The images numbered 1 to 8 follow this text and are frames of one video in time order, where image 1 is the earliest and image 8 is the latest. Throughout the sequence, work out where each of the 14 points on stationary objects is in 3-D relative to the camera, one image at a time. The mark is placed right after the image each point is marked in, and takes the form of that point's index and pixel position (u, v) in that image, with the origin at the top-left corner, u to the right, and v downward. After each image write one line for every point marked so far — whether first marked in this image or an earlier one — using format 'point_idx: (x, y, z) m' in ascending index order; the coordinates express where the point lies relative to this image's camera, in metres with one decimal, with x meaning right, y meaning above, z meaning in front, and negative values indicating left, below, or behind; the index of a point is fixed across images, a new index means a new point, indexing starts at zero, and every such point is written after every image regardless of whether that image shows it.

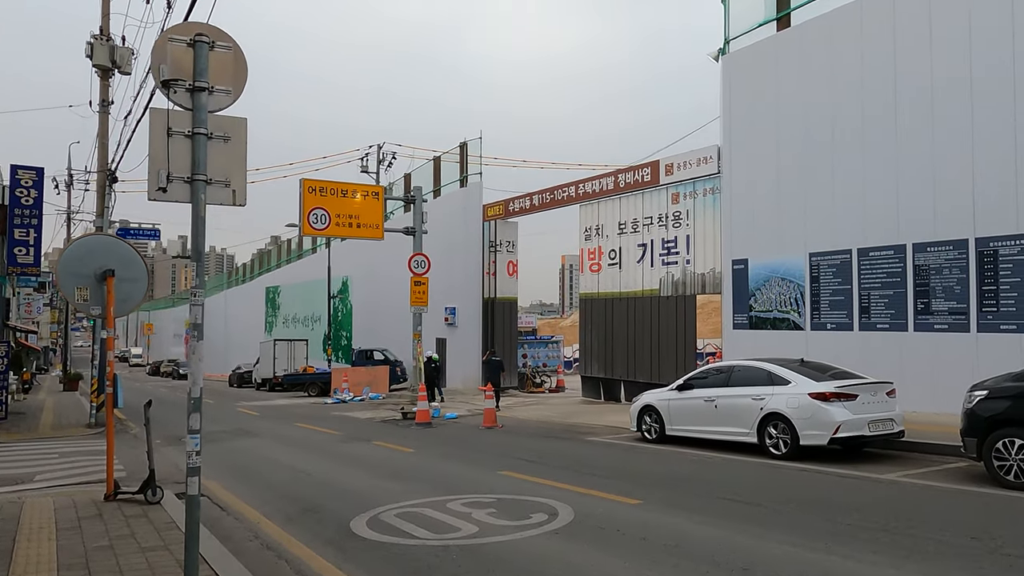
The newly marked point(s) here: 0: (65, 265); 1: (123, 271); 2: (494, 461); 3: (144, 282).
0: (-5.1, +0.2, +8.6) m
1: (-4.6, +0.2, +9.0) m
2: (-0.3, -2.7, +11.8) m
3: (-4.4, 0.0, +9.1) m
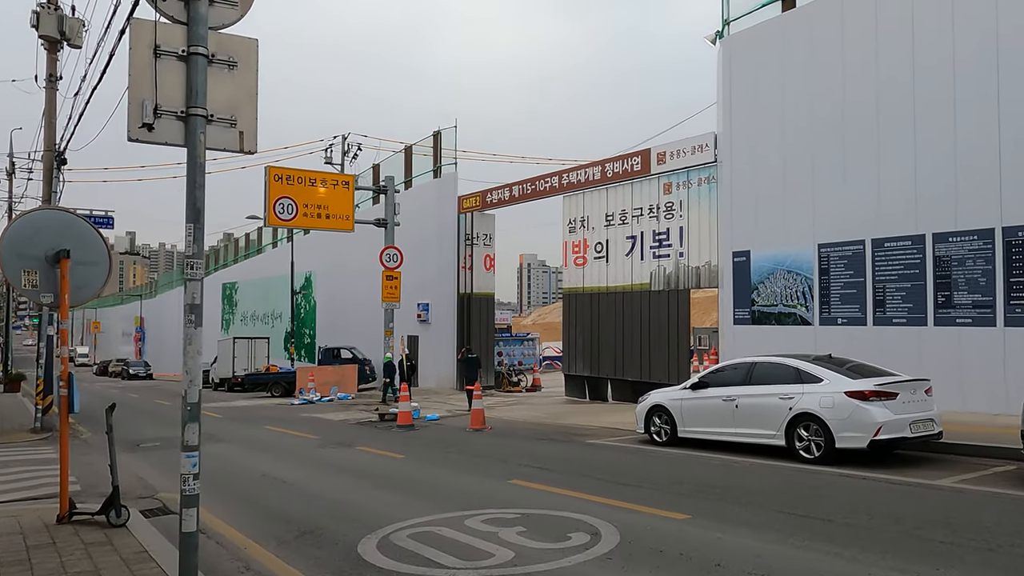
0: (-4.8, +0.4, +7.3) m
1: (-4.3, +0.3, +7.6) m
2: (-0.2, -2.5, +10.7) m
3: (-4.2, +0.2, +7.8) m
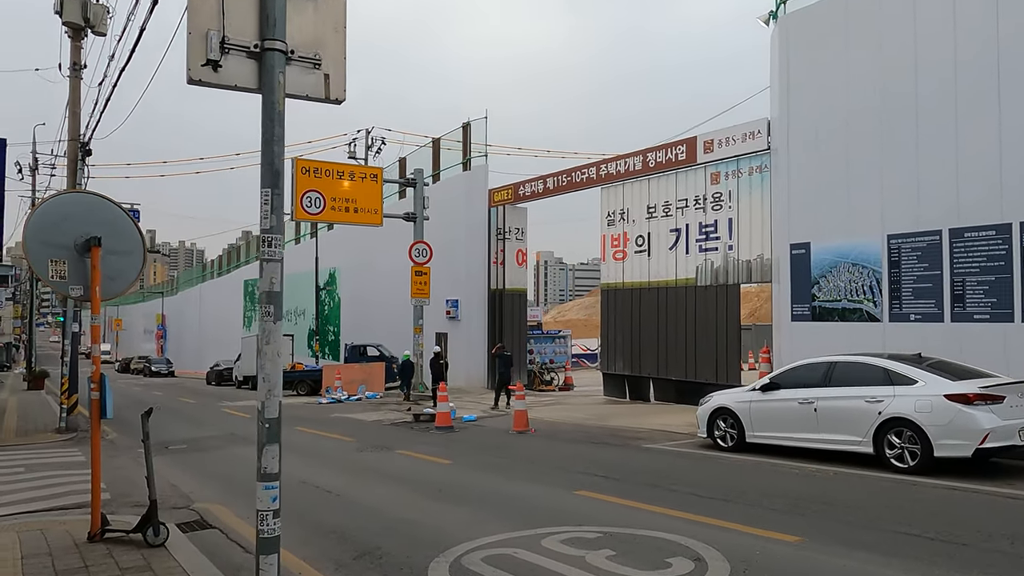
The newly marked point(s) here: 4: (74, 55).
0: (-4.1, +0.5, +6.5) m
1: (-3.6, +0.4, +6.9) m
2: (+0.6, -2.4, +9.9) m
3: (-3.4, +0.3, +7.0) m
4: (-10.5, +5.6, +18.3) m
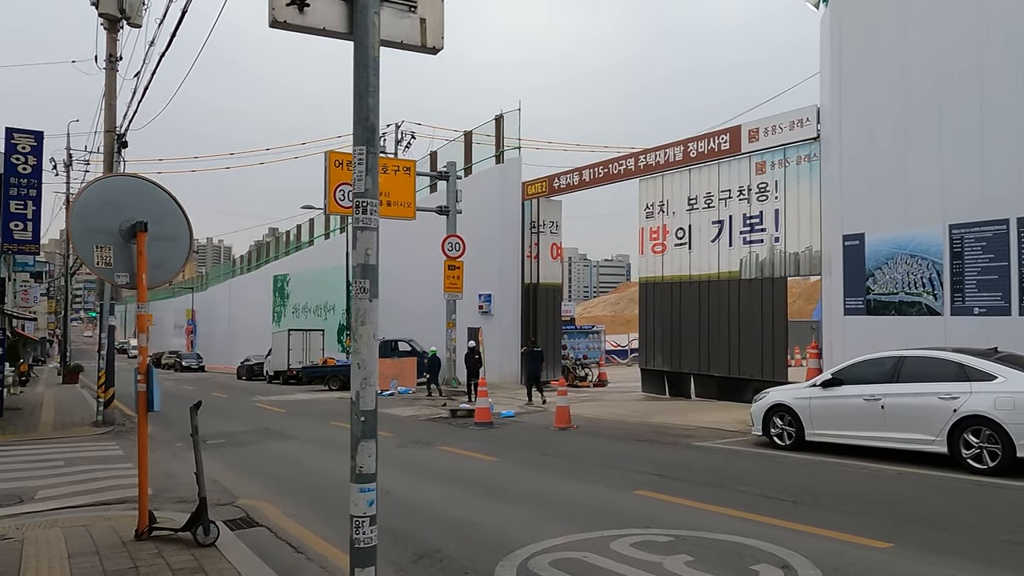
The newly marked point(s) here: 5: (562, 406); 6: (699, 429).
0: (-3.6, +0.6, +6.3) m
1: (-3.1, +0.5, +6.6) m
2: (+1.2, -2.3, +9.5) m
3: (-2.9, +0.4, +6.8) m
4: (-9.6, +5.7, +18.2) m
5: (+1.0, -2.3, +14.7) m
6: (+3.4, -2.6, +14.0) m
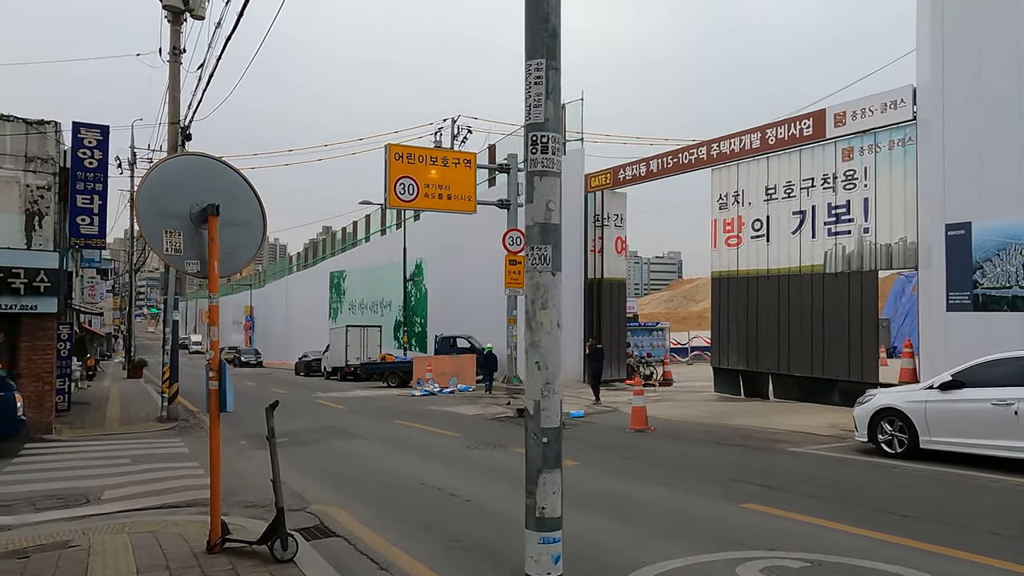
0: (-2.8, +0.7, +5.8) m
1: (-2.2, +0.6, +6.1) m
2: (+2.2, -2.2, +8.7) m
3: (-2.1, +0.5, +6.2) m
4: (-8.0, +5.9, +18.0) m
5: (+2.3, -2.2, +13.9) m
6: (+4.7, -2.5, +13.1) m
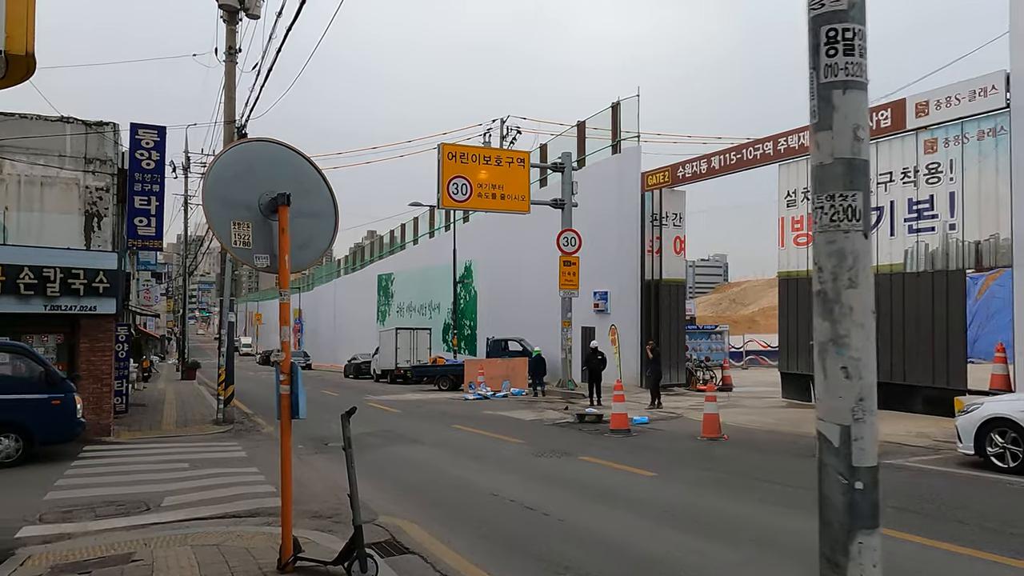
0: (-2.1, +0.7, +5.3) m
1: (-1.6, +0.6, +5.6) m
2: (+3.0, -2.2, +7.9) m
3: (-1.4, +0.5, +5.8) m
4: (-6.6, +5.8, +17.9) m
5: (+3.4, -2.2, +13.2) m
6: (+5.8, -2.5, +12.2) m
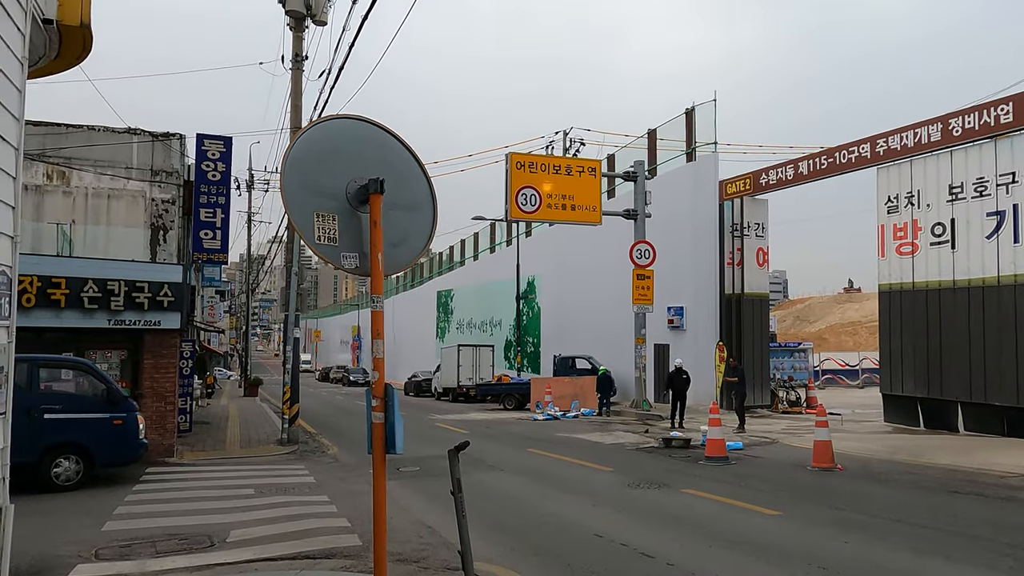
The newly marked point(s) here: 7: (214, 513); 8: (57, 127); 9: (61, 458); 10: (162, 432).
0: (-1.3, +0.7, +4.4) m
1: (-0.7, +0.6, +4.7) m
2: (+4.0, -2.3, +6.6) m
3: (-0.5, +0.5, +4.8) m
4: (-4.9, +5.5, +17.4) m
5: (+4.8, -2.3, +11.8) m
6: (+7.1, -2.6, +10.6) m
7: (-3.7, -2.8, +9.4) m
8: (-9.7, +3.4, +16.3) m
9: (-6.2, -2.3, +10.5) m
10: (-6.2, -2.5, +13.5) m
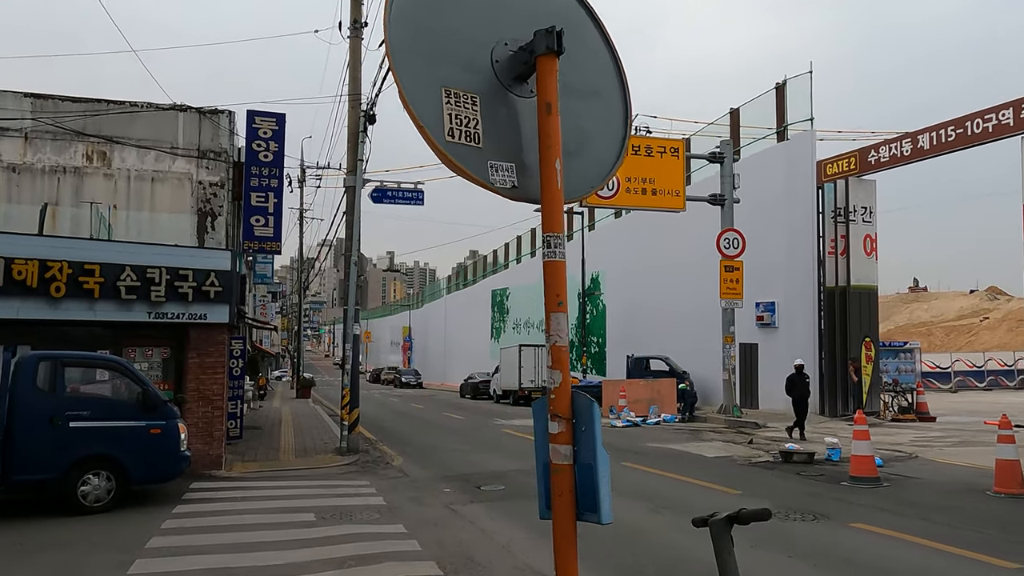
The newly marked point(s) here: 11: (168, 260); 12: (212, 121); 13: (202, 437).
0: (-0.4, +0.9, +2.5) m
1: (+0.2, +0.8, +2.7) m
2: (+5.1, -2.0, +4.3) m
3: (+0.4, +0.7, +2.8) m
4: (-3.2, +5.7, +15.7) m
5: (+6.1, -2.1, +9.5) m
6: (+8.4, -2.4, +8.2) m
7: (-2.5, -2.6, +7.6) m
8: (-8.1, +3.6, +14.9) m
9: (-4.9, -2.2, +8.8) m
10: (-4.7, -2.4, +11.9) m
11: (-5.1, +0.4, +11.4) m
12: (-5.8, +3.2, +14.8) m
13: (-4.8, -2.3, +11.8) m
